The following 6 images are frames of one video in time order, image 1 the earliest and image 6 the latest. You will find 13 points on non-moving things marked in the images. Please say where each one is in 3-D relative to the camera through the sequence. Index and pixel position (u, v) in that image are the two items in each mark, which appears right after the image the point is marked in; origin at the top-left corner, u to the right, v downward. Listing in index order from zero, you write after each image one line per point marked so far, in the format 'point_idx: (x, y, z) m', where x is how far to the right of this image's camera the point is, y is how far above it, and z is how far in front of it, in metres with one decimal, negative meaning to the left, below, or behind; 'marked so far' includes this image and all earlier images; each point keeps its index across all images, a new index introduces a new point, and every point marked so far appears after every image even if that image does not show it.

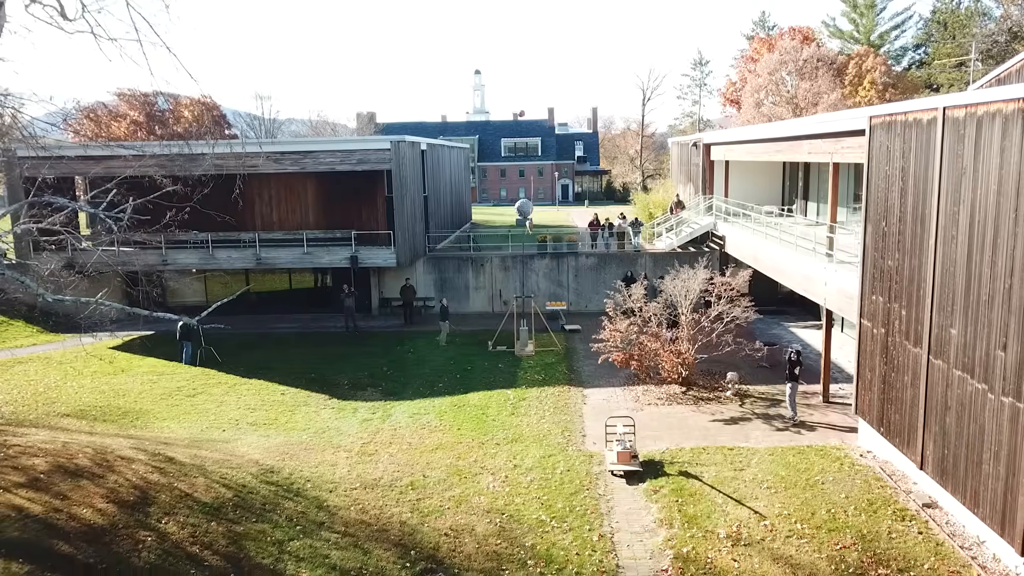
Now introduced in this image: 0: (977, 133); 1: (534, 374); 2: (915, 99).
0: (+5.7, +1.9, +8.4) m
1: (+0.5, -2.1, +16.5) m
2: (+5.7, +2.7, +9.7) m
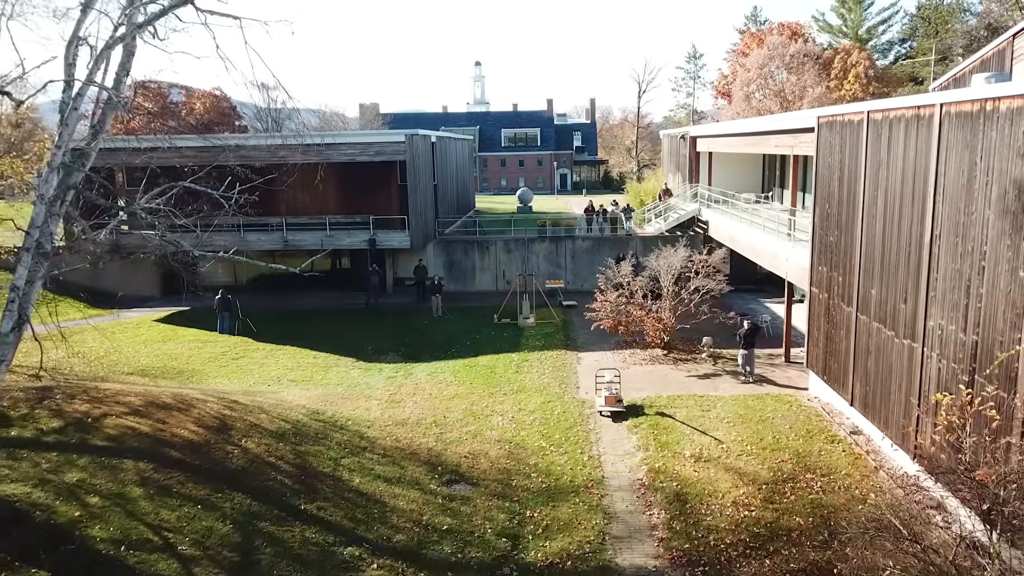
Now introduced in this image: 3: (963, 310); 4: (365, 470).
0: (+5.8, +2.4, +10.6) m
1: (+0.6, -1.5, +18.7) m
2: (+5.9, +3.2, +11.9) m
3: (+5.7, -0.3, +8.6) m
4: (-2.3, -2.9, +10.8) m
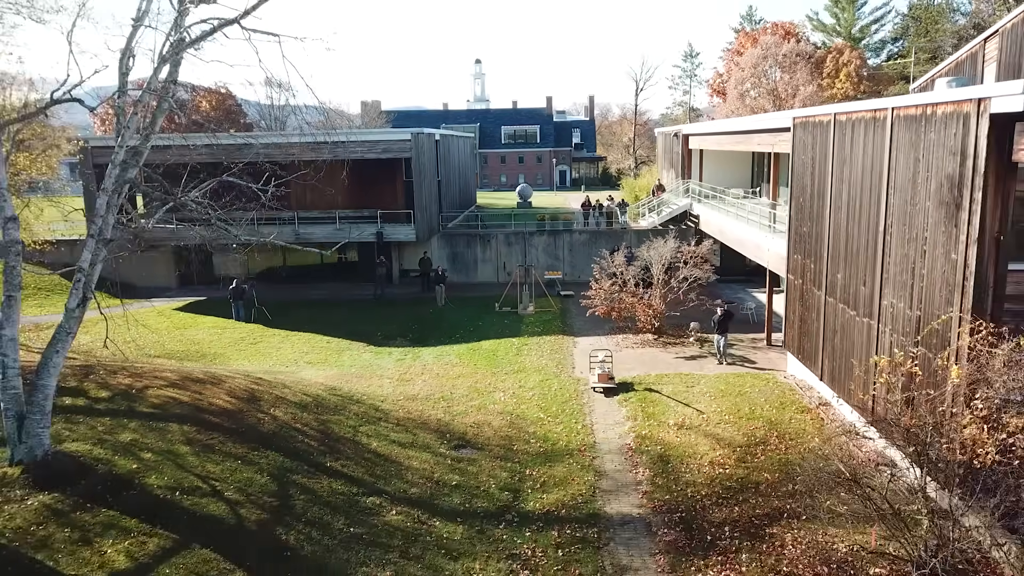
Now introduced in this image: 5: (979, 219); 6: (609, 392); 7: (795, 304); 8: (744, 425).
0: (+5.9, +2.7, +11.8) m
1: (+0.6, -1.2, +19.9) m
2: (+5.9, +3.5, +13.1) m
3: (+5.8, 0.0, +9.9) m
4: (-2.3, -2.6, +12.0) m
5: (+5.7, +0.9, +8.3) m
6: (+2.0, -2.2, +14.3) m
7: (+6.1, -0.3, +14.6) m
8: (+4.1, -2.4, +12.2) m
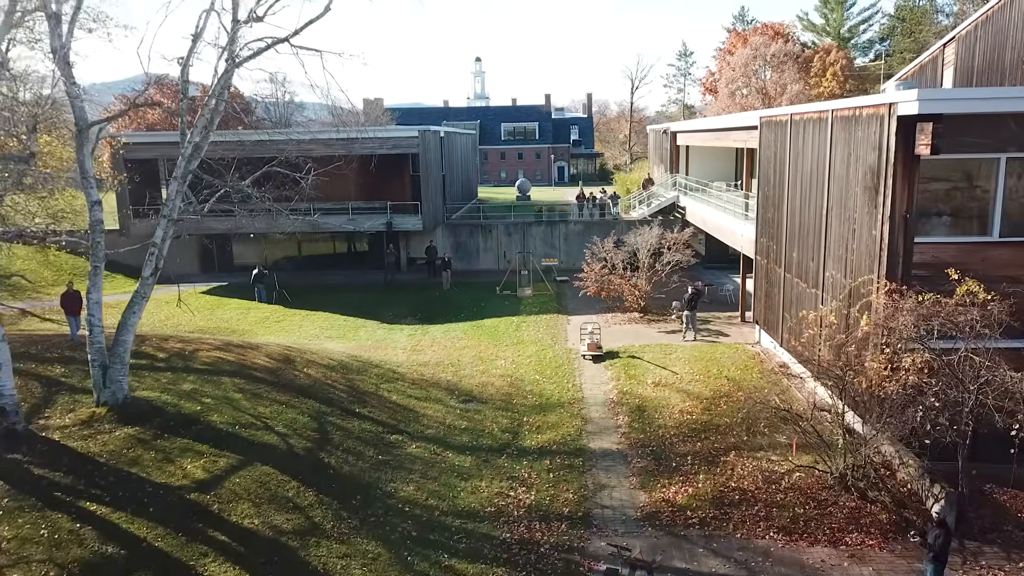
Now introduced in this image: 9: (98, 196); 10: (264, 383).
0: (+5.9, +3.2, +13.7) m
1: (+0.6, -0.6, +21.9) m
2: (+5.9, +4.0, +15.0) m
3: (+5.8, +0.5, +11.8) m
4: (-2.3, -2.1, +13.9) m
5: (+5.7, +1.3, +10.3) m
6: (+2.0, -1.7, +16.3) m
7: (+6.1, +0.2, +16.6) m
8: (+4.1, -2.0, +14.1) m
9: (-6.9, +1.5, +11.3) m
10: (-4.7, -1.8, +12.8) m
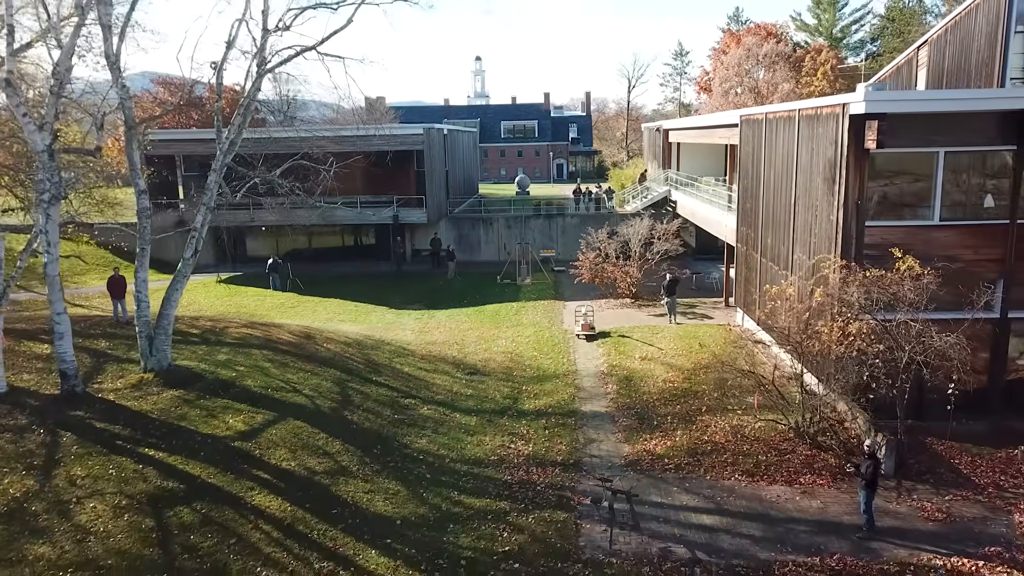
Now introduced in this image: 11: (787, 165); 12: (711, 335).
0: (+5.9, +3.6, +15.1) m
1: (+0.6, -0.2, +23.3) m
2: (+5.9, +4.4, +16.5) m
3: (+5.8, +0.8, +13.2) m
4: (-2.3, -1.7, +15.4) m
5: (+5.7, +1.7, +11.7) m
6: (+2.0, -1.3, +17.7) m
7: (+6.1, +0.6, +18.0) m
8: (+4.1, -1.6, +15.6) m
9: (-6.9, +1.9, +12.8) m
10: (-4.7, -1.4, +14.2) m
11: (+5.8, +2.6, +14.5) m
12: (+5.0, -1.2, +17.1) m
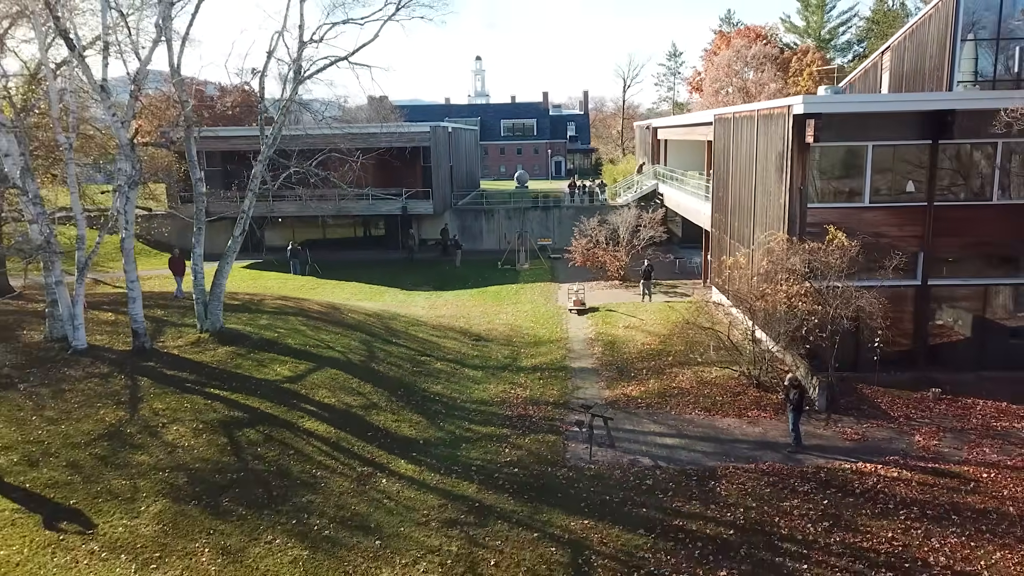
0: (+5.9, +4.2, +17.4) m
1: (+0.6, +0.4, +25.6) m
2: (+5.9, +5.0, +18.8) m
3: (+5.8, +1.4, +15.5) m
4: (-2.3, -1.1, +17.7) m
5: (+5.7, +2.3, +14.0) m
6: (+2.0, -0.7, +20.1) m
7: (+6.1, +1.2, +20.3) m
8: (+4.1, -1.0, +17.9) m
9: (-6.9, +2.5, +15.1) m
10: (-4.7, -0.8, +16.5) m
11: (+5.8, +3.2, +16.8) m
12: (+5.0, -0.6, +19.4) m
